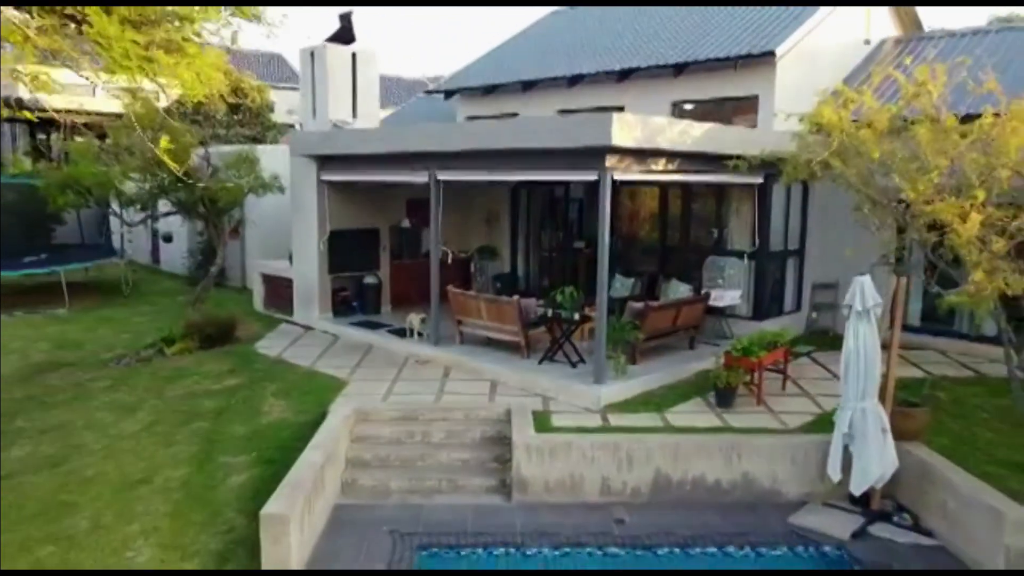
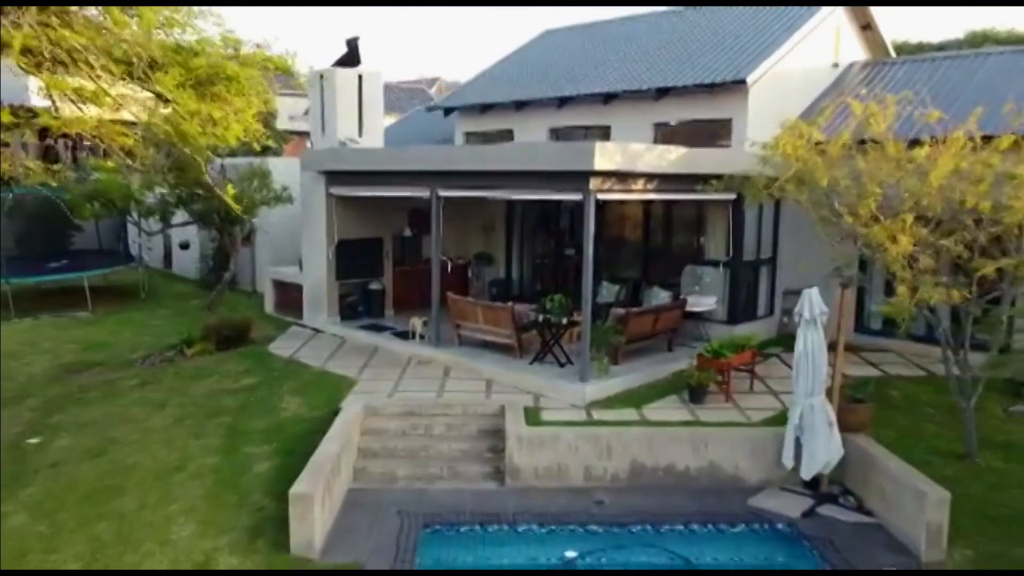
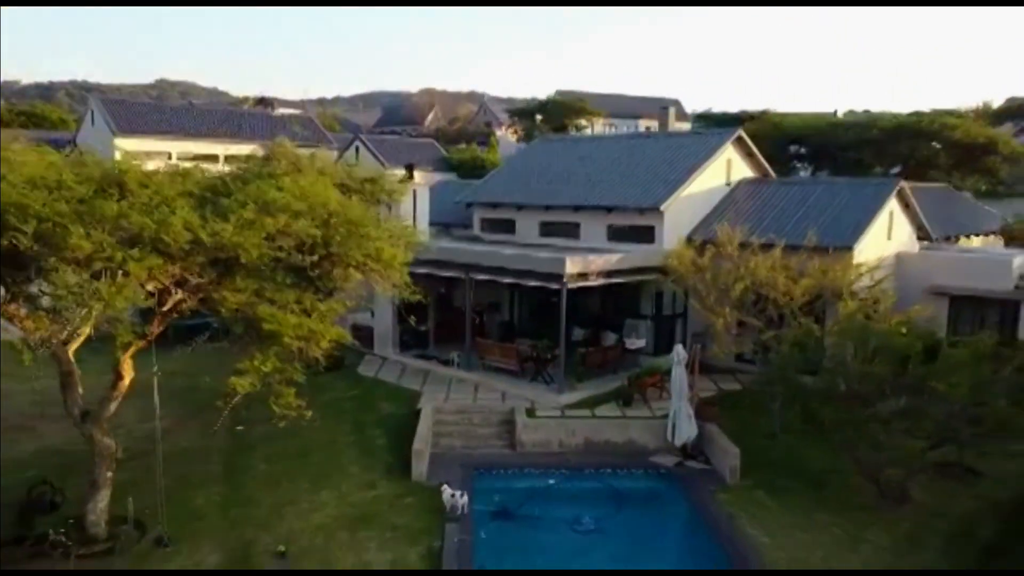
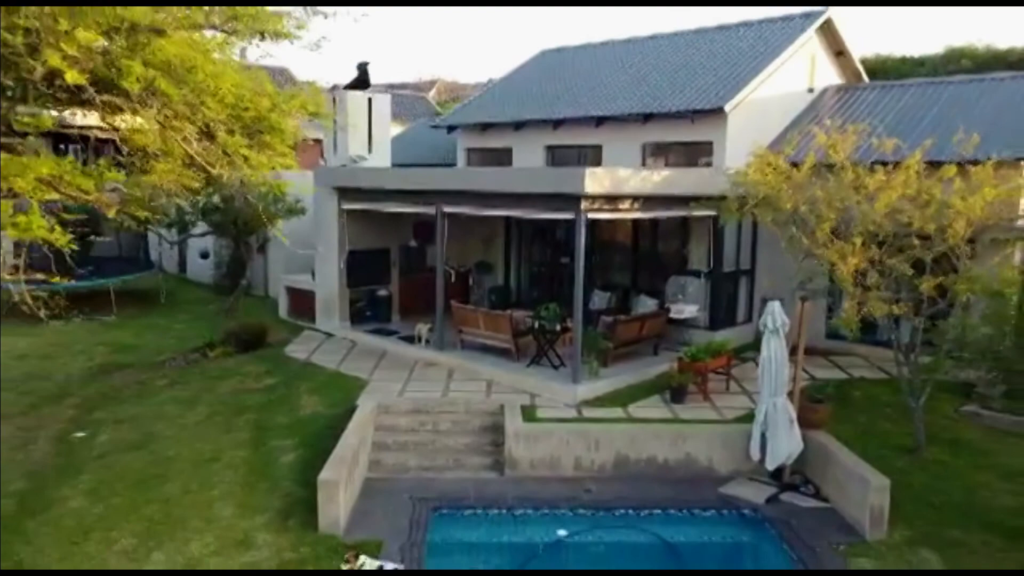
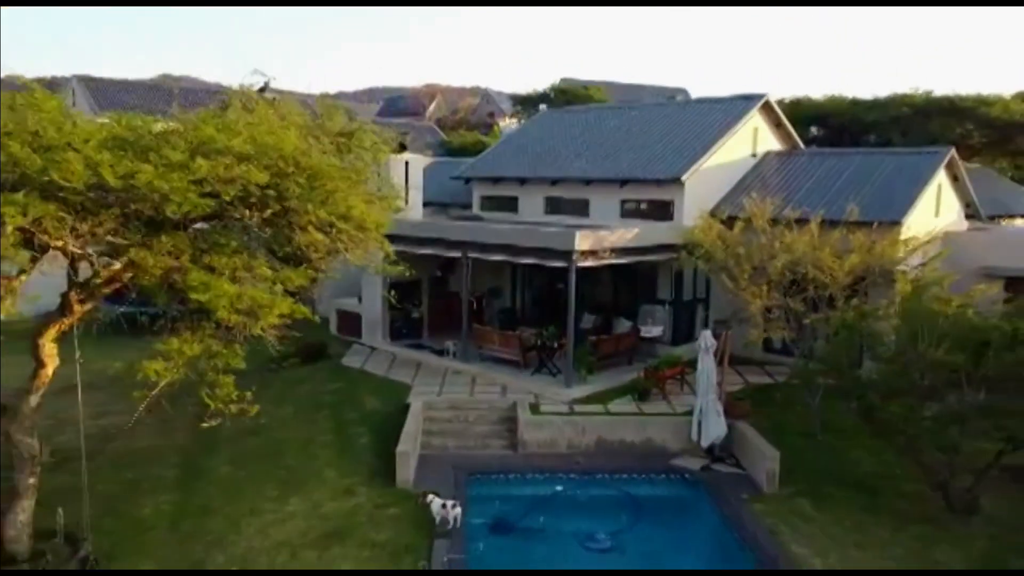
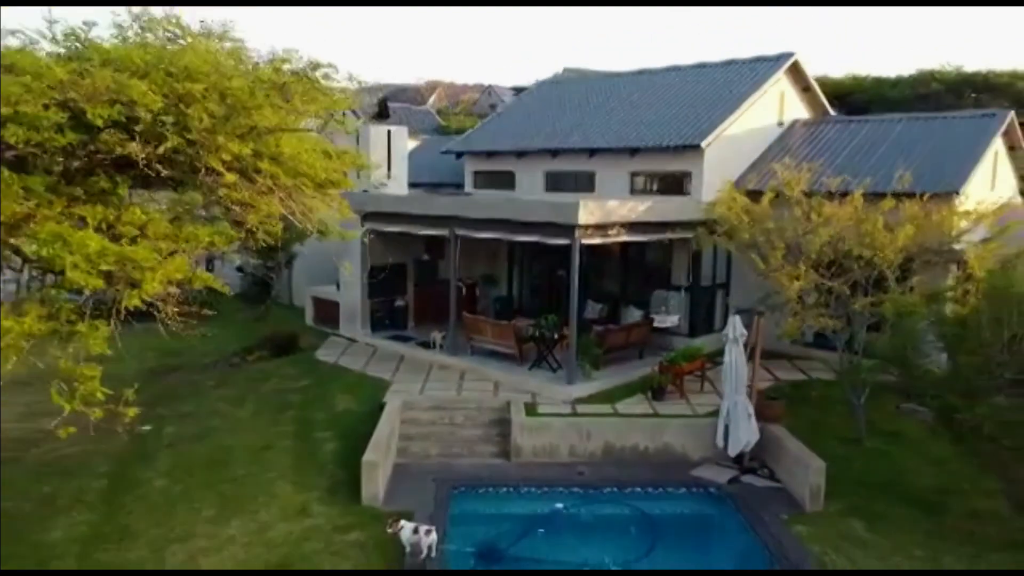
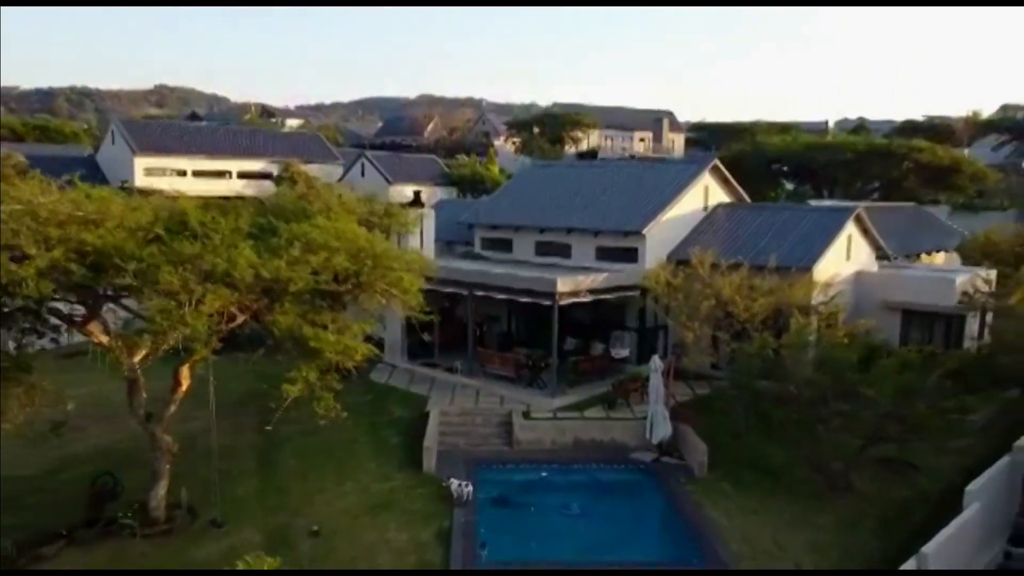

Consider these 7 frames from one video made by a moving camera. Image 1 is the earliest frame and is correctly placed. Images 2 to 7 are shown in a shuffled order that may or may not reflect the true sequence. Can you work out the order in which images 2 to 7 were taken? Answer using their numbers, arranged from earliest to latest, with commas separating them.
2, 4, 6, 5, 3, 7
